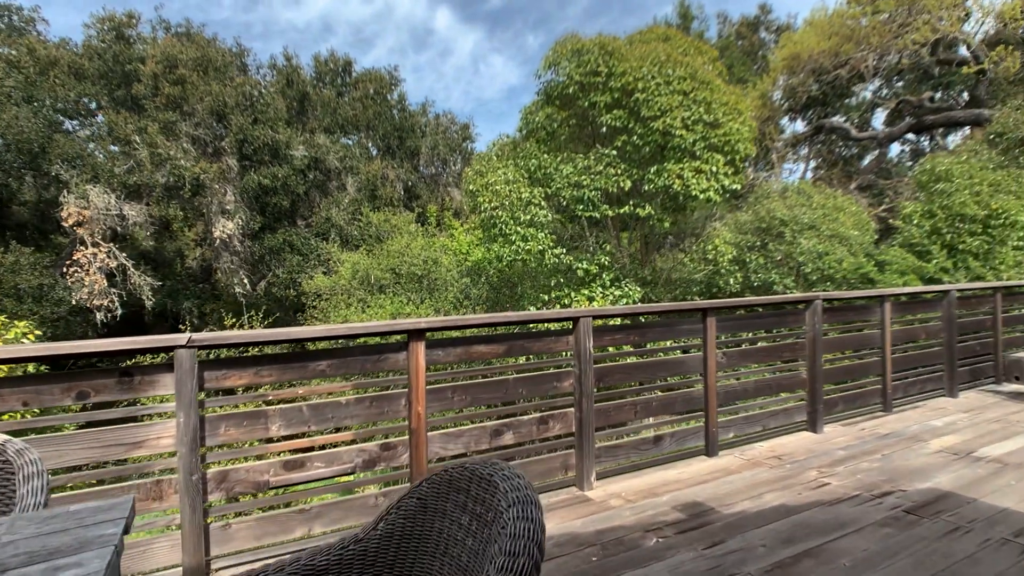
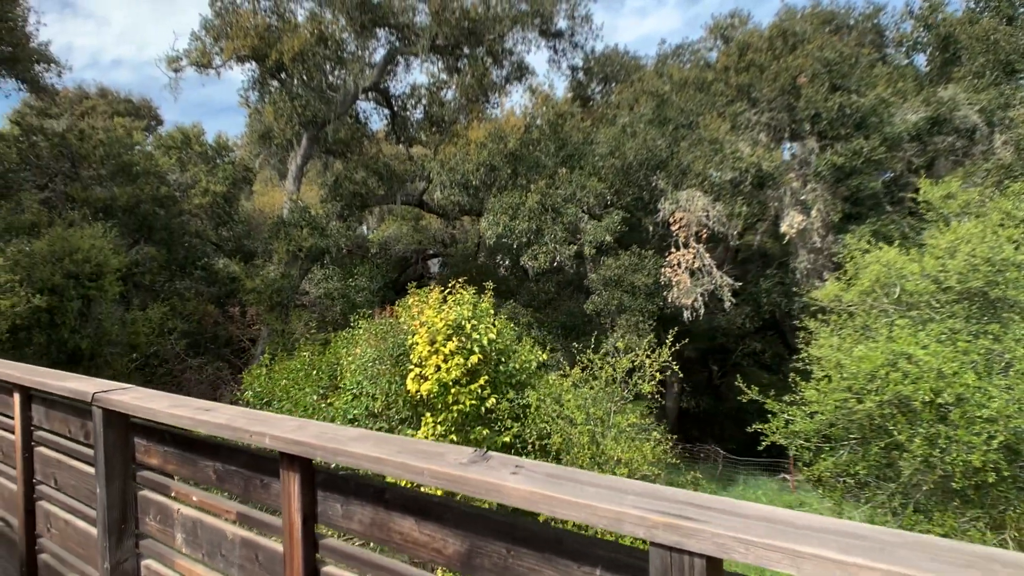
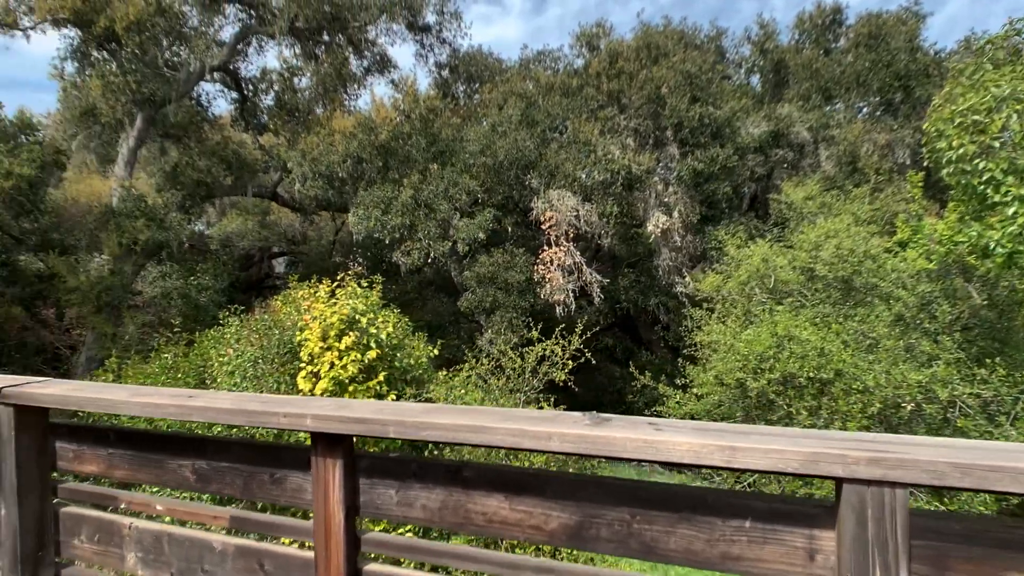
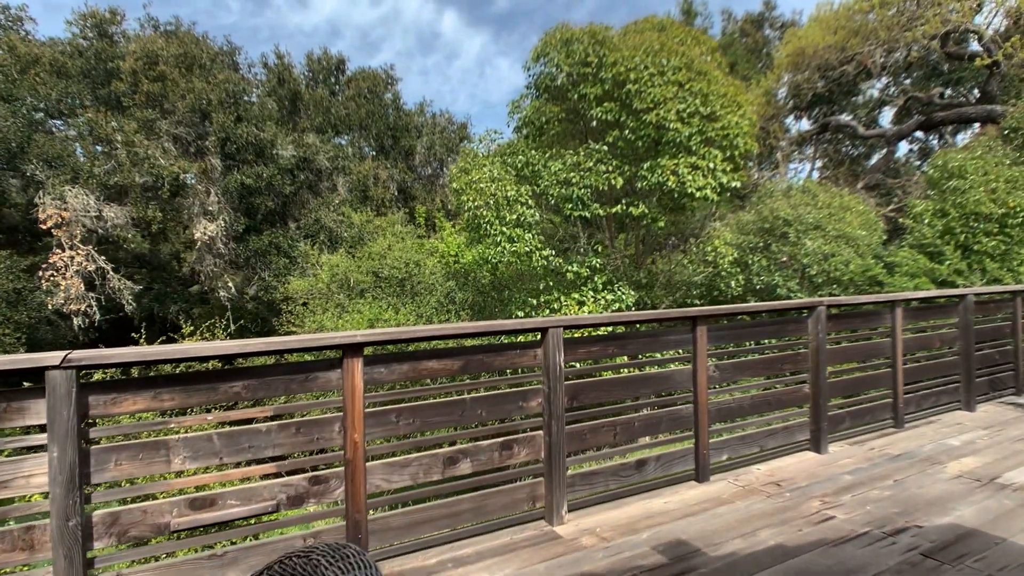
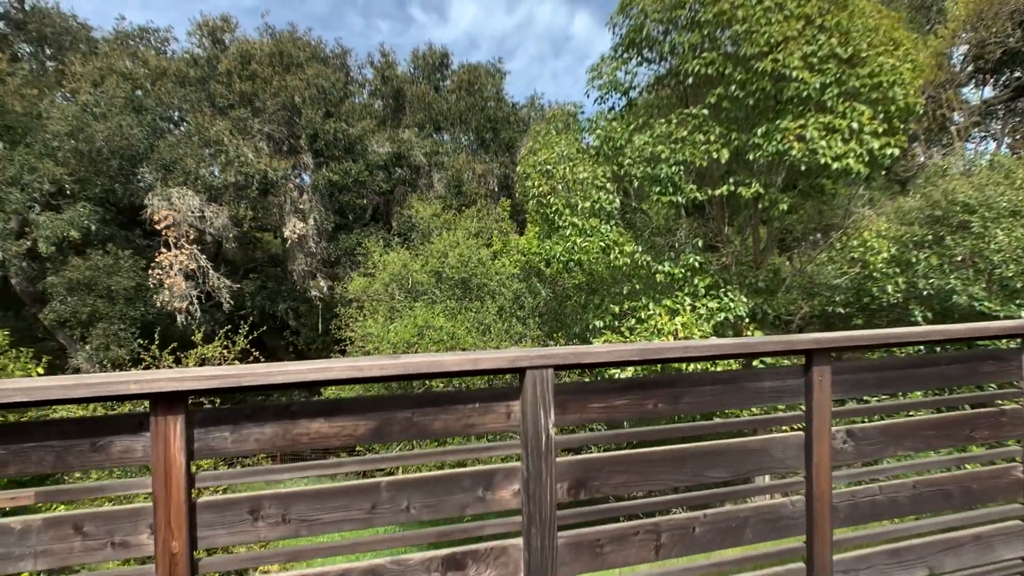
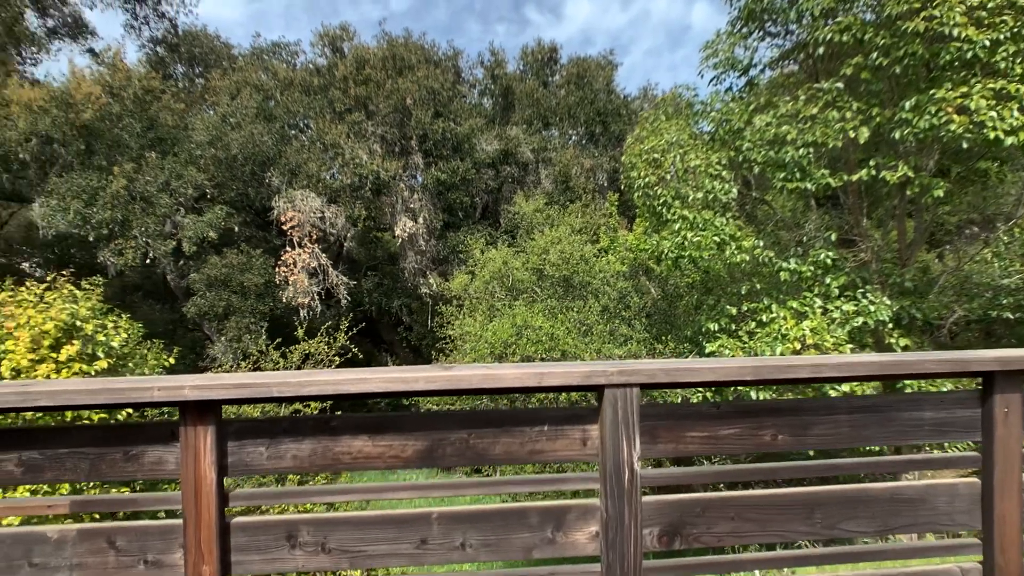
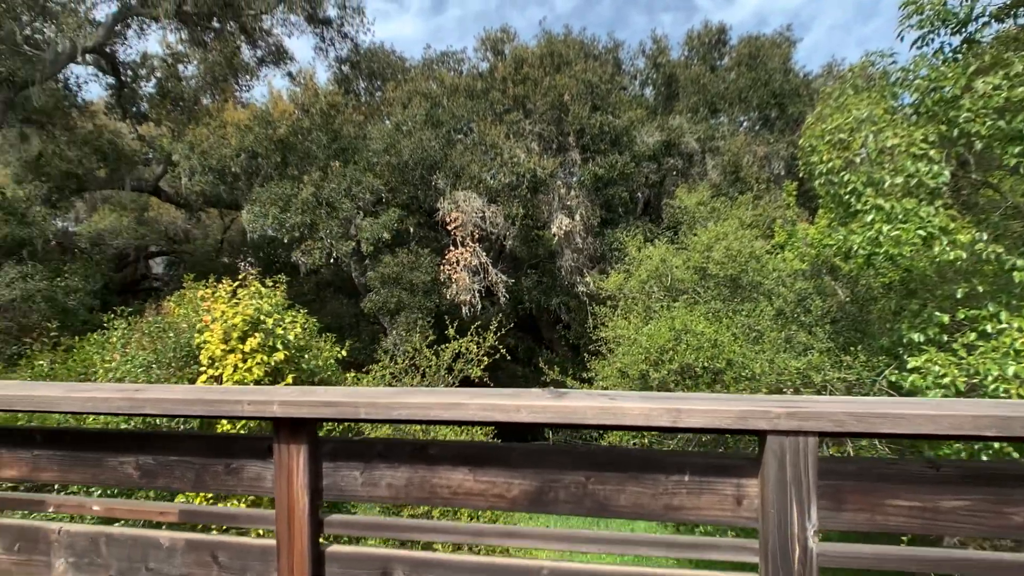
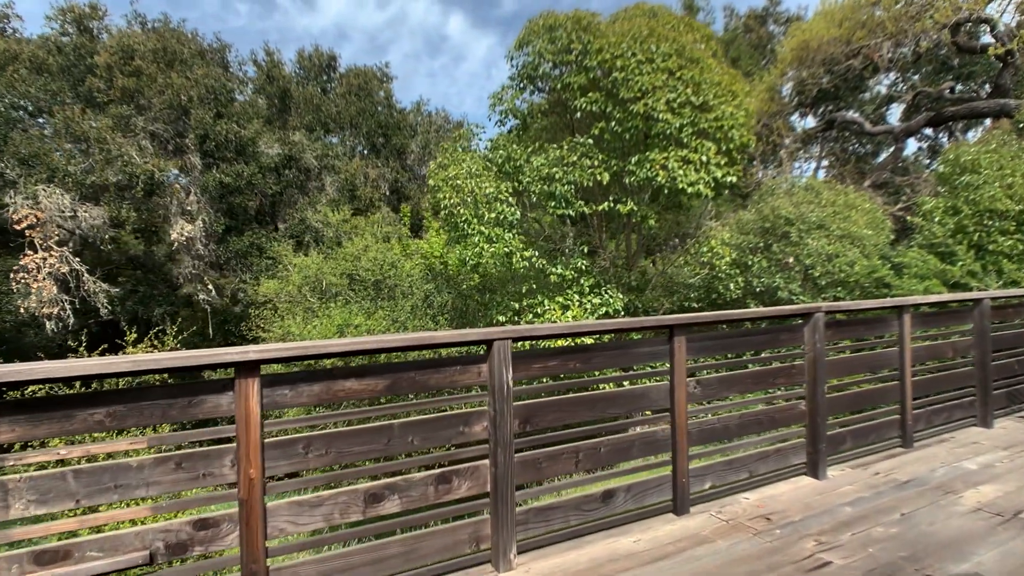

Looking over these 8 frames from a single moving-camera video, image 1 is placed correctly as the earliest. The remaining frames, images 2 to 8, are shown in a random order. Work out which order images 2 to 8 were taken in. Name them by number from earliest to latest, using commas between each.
4, 8, 5, 6, 7, 3, 2
